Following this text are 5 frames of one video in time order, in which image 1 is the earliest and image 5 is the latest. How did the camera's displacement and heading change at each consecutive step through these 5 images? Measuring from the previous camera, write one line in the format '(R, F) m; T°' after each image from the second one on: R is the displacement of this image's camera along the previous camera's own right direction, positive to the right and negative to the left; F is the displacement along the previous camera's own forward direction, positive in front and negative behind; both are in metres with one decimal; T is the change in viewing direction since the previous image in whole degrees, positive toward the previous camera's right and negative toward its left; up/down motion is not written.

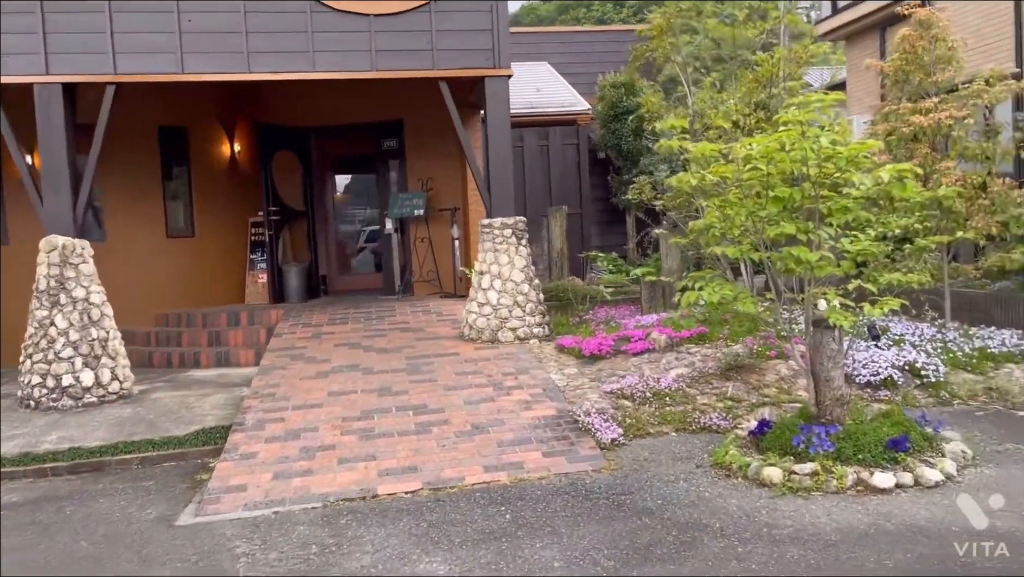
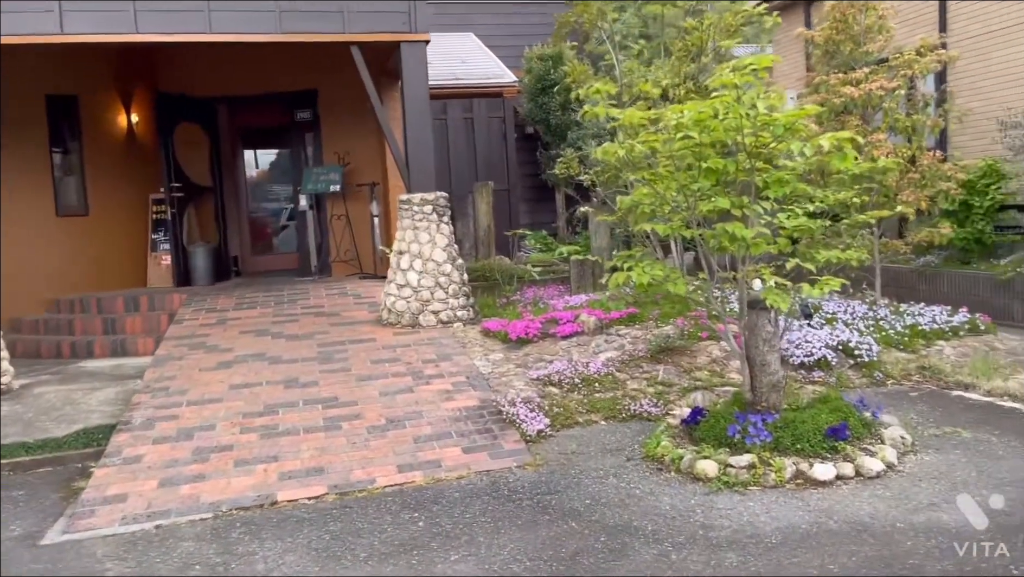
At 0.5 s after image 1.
(+0.1, +0.4) m; +5°
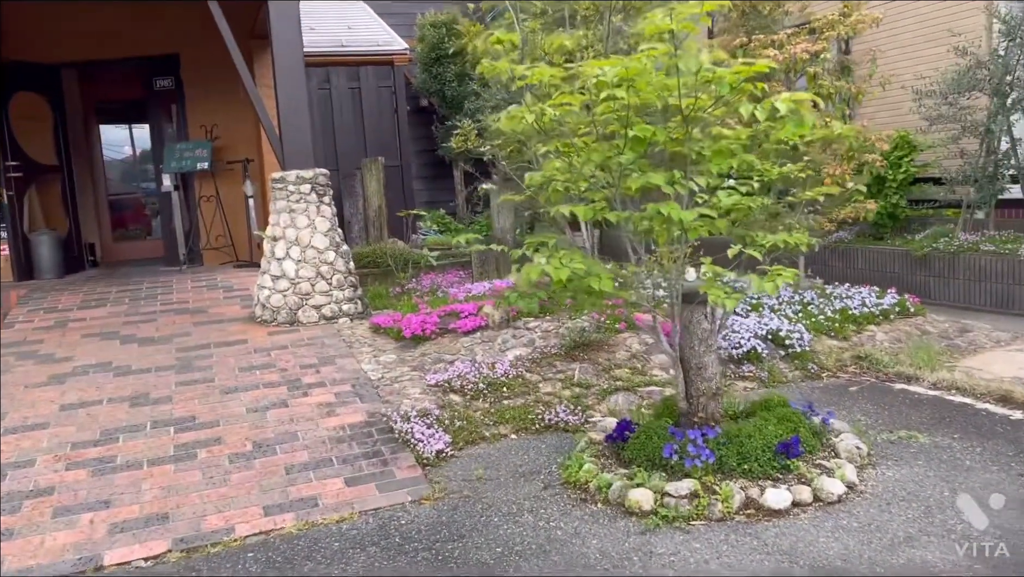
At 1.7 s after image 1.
(+0.1, +0.8) m; +7°
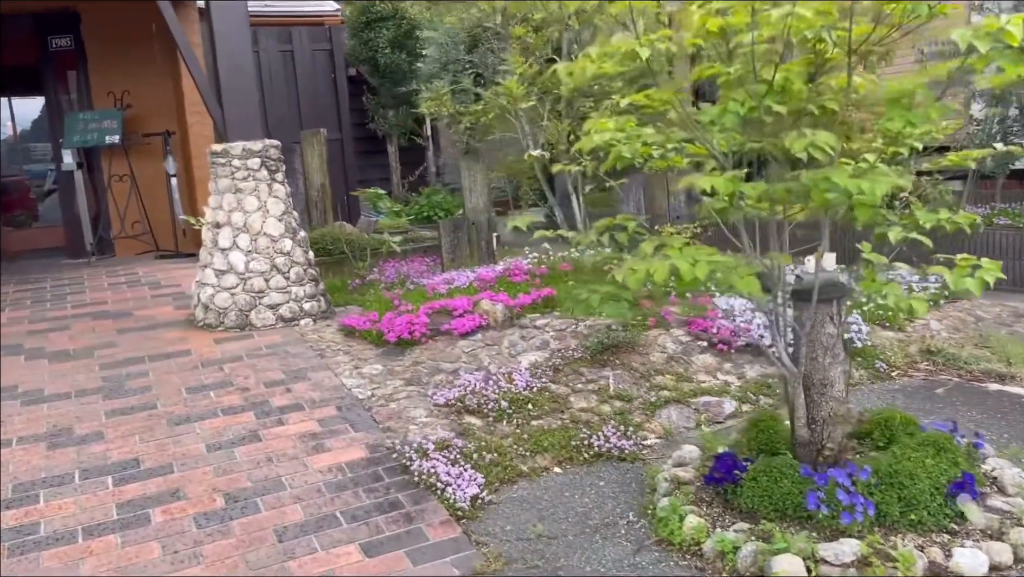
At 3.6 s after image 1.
(-0.5, +0.9) m; +6°
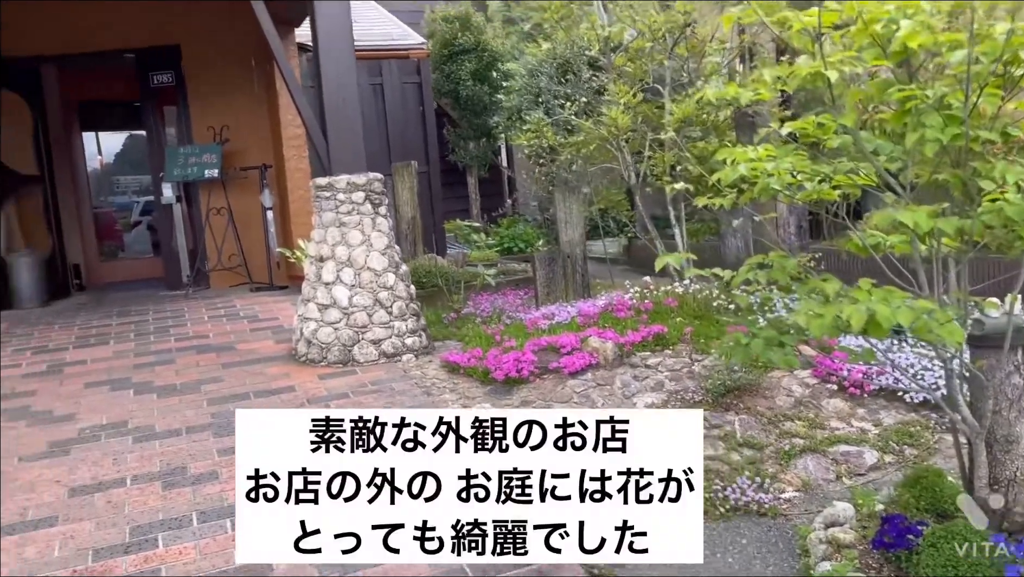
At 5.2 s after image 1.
(-0.3, +0.2) m; -4°
